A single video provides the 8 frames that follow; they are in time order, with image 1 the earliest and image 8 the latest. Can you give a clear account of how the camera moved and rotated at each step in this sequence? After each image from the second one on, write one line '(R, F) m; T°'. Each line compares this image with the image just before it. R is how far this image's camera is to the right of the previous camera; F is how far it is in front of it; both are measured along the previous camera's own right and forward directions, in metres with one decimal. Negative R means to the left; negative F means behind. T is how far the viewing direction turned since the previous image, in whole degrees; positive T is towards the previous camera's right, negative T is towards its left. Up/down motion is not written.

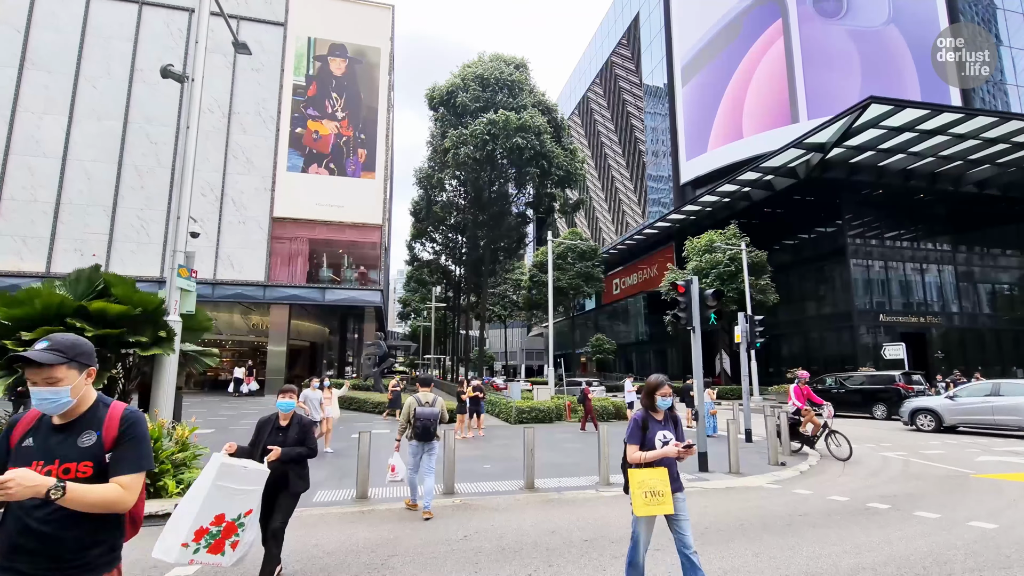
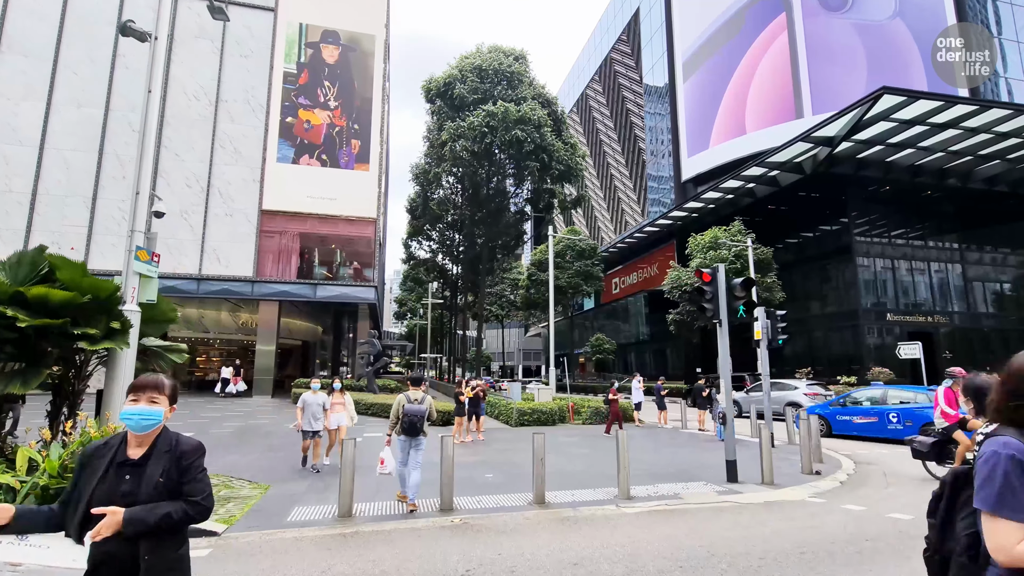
(-0.1, +0.9) m; 0°
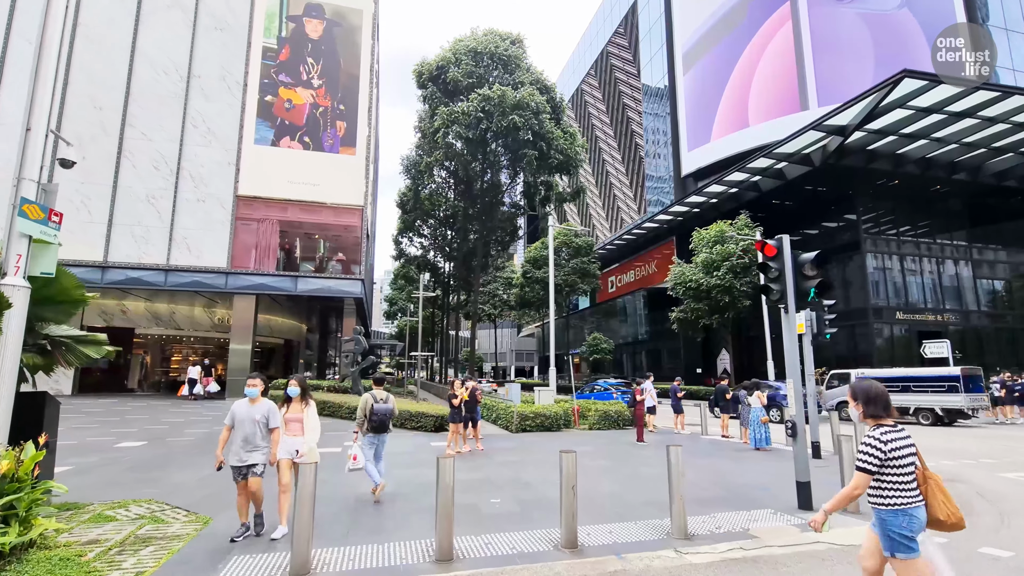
(-0.3, +1.7) m; +1°
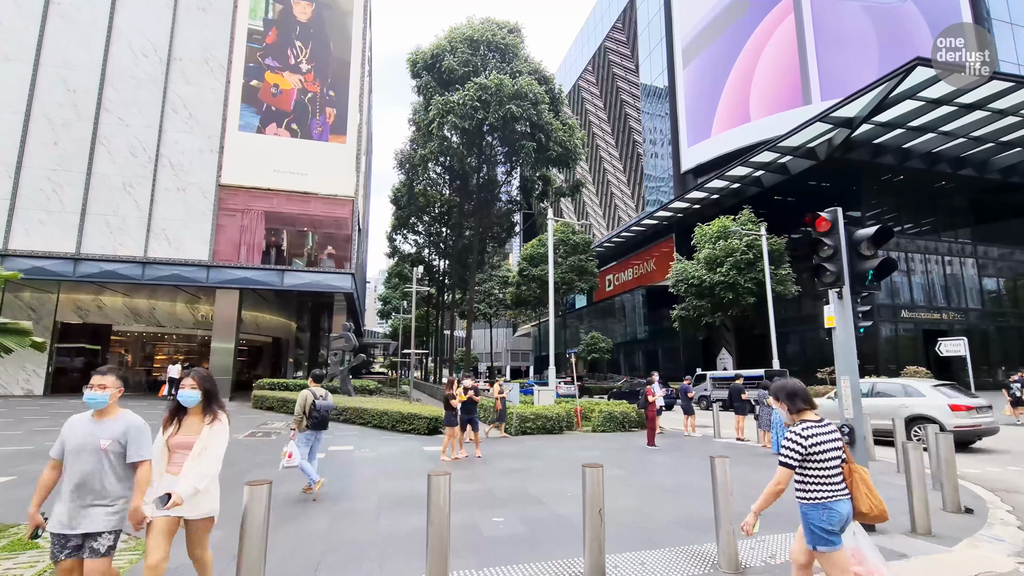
(-0.1, +1.0) m; +1°
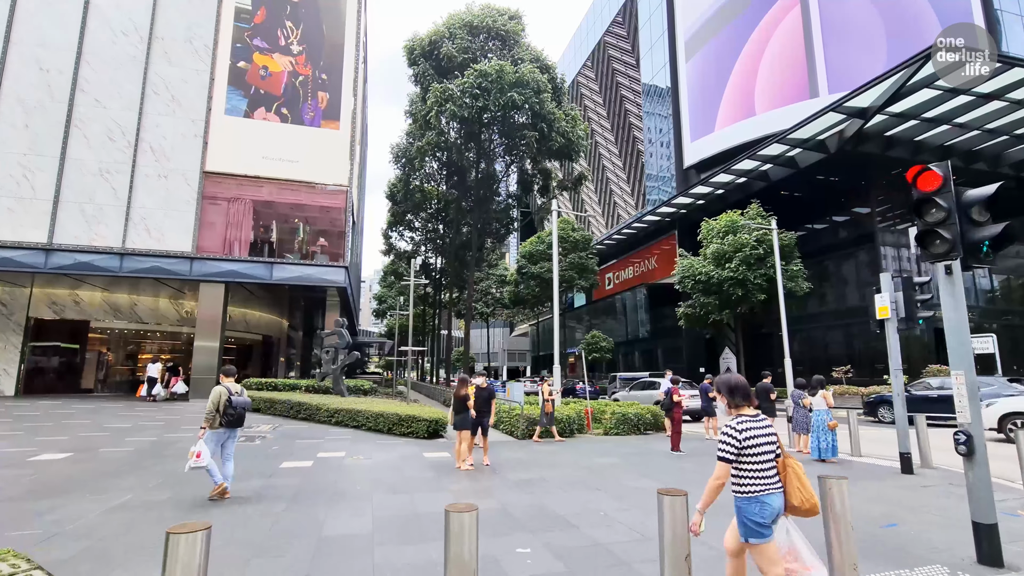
(-0.3, +1.1) m; 0°
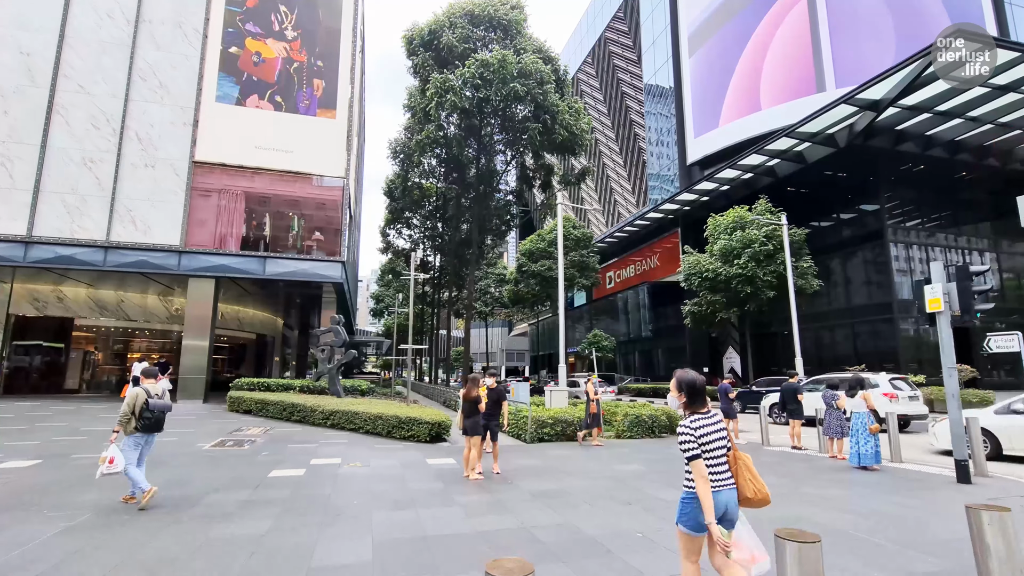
(-0.2, +0.8) m; 0°
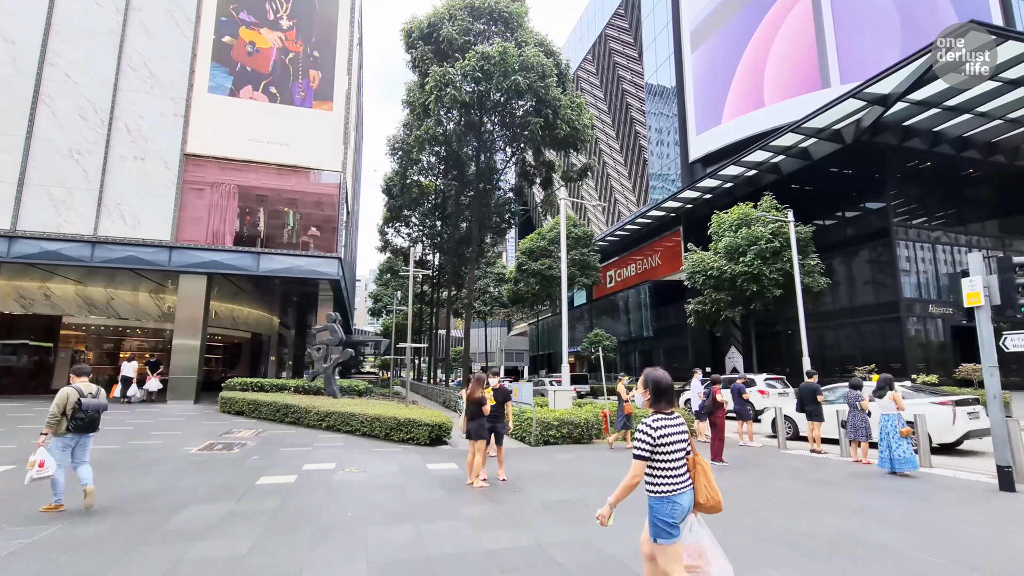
(-0.1, +0.5) m; 0°
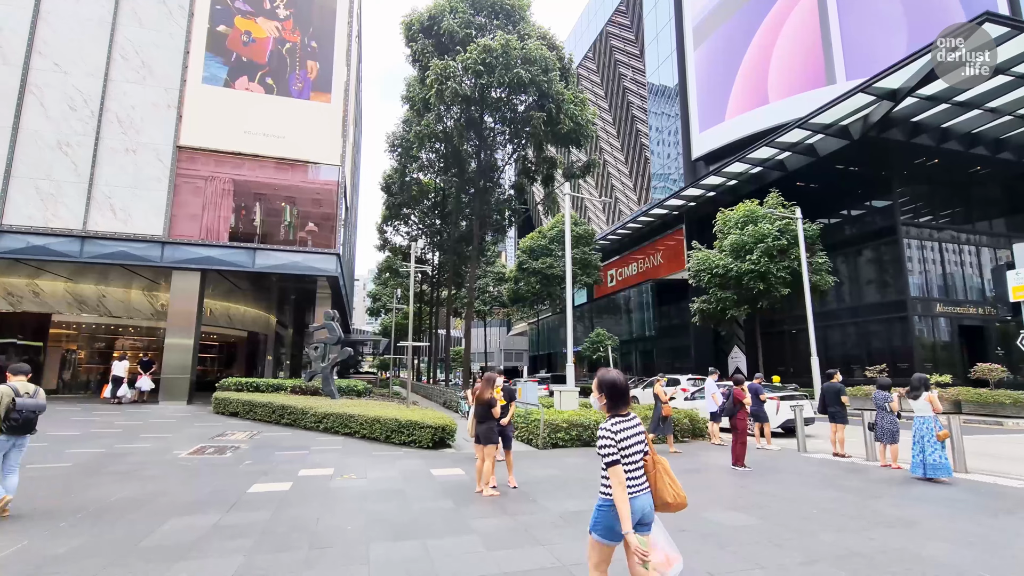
(-0.2, +0.5) m; 0°
